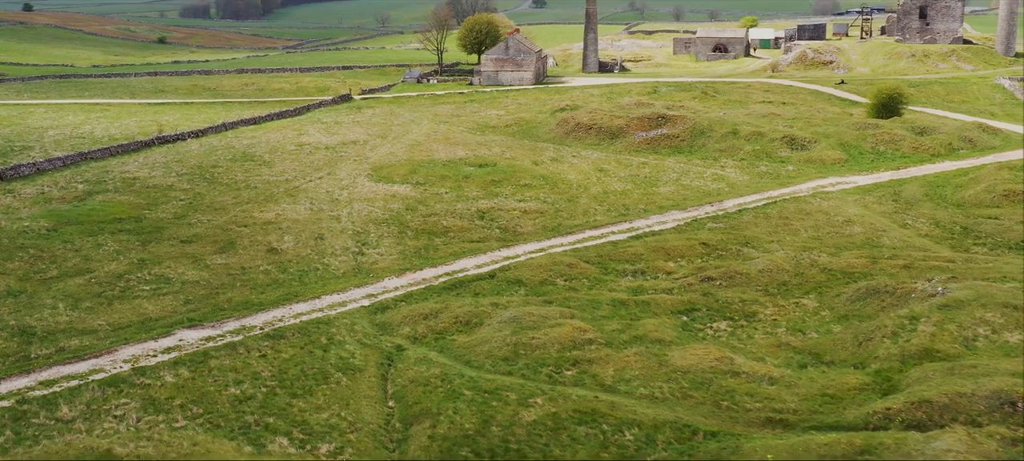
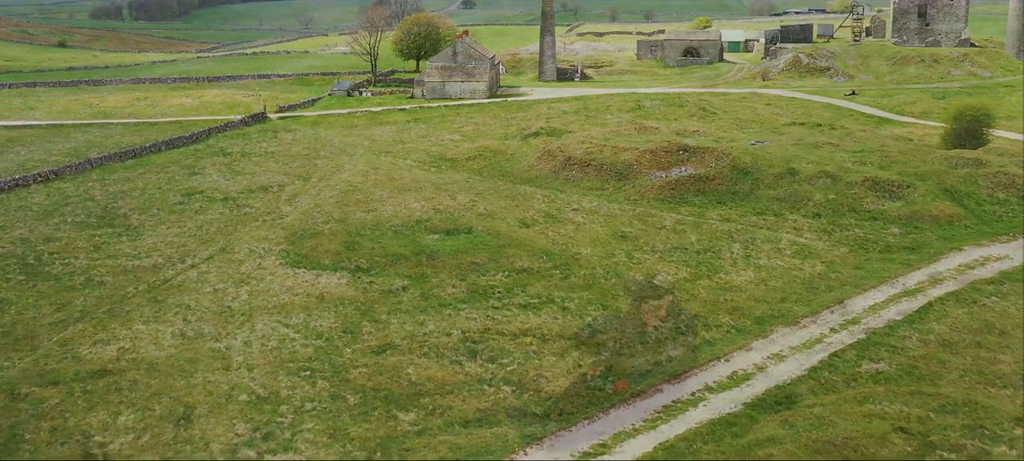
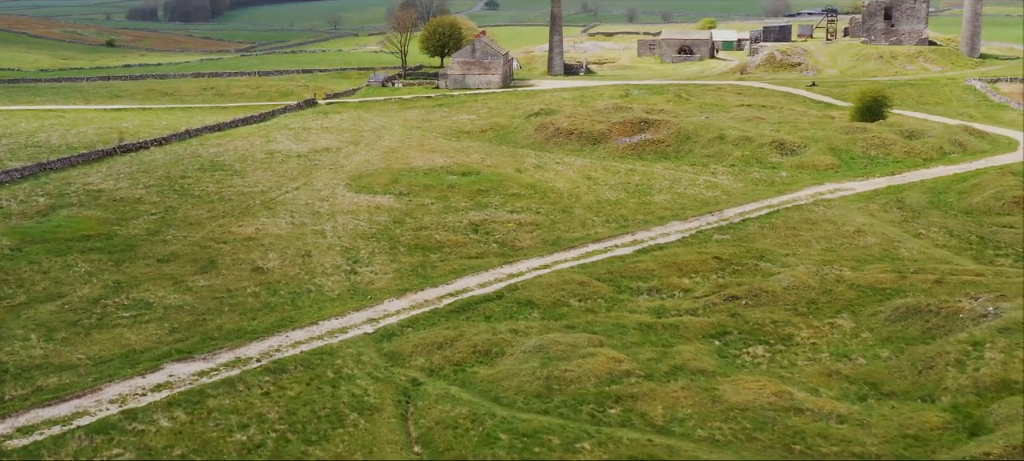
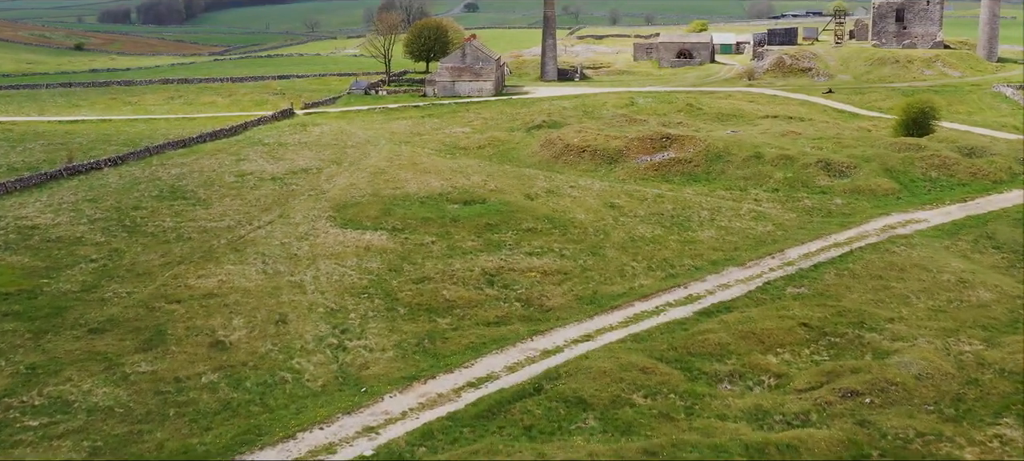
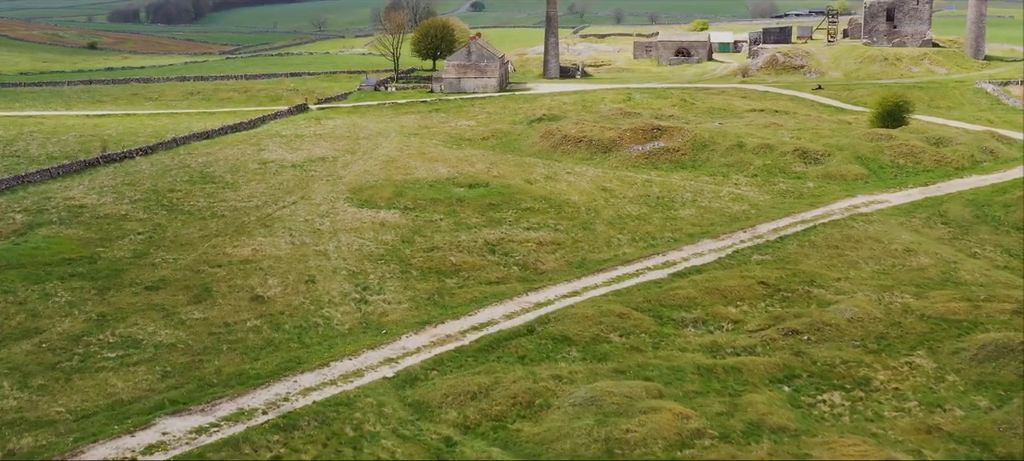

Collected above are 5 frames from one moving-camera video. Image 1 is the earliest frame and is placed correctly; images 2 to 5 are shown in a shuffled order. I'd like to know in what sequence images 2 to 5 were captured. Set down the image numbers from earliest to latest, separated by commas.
3, 5, 4, 2
